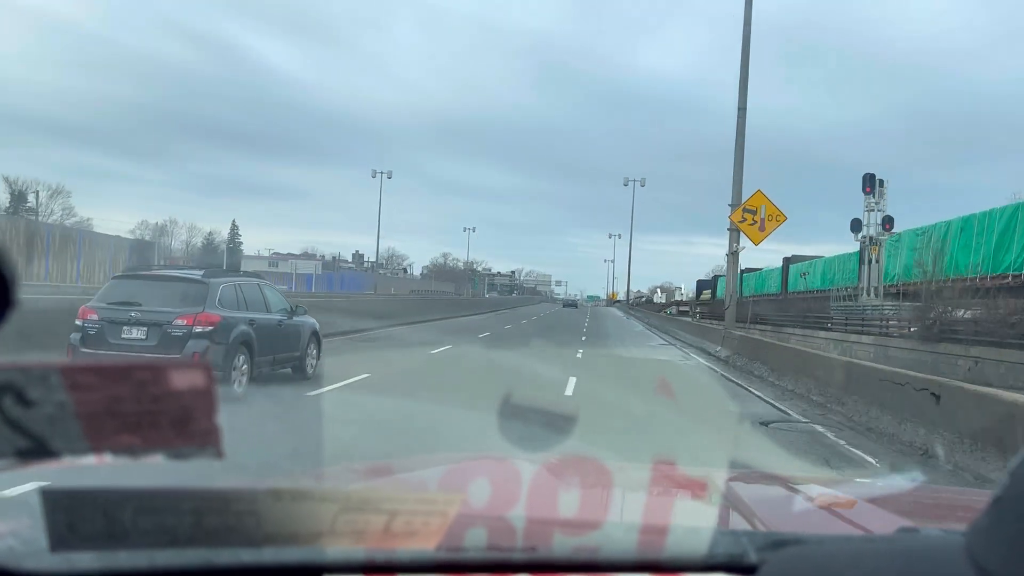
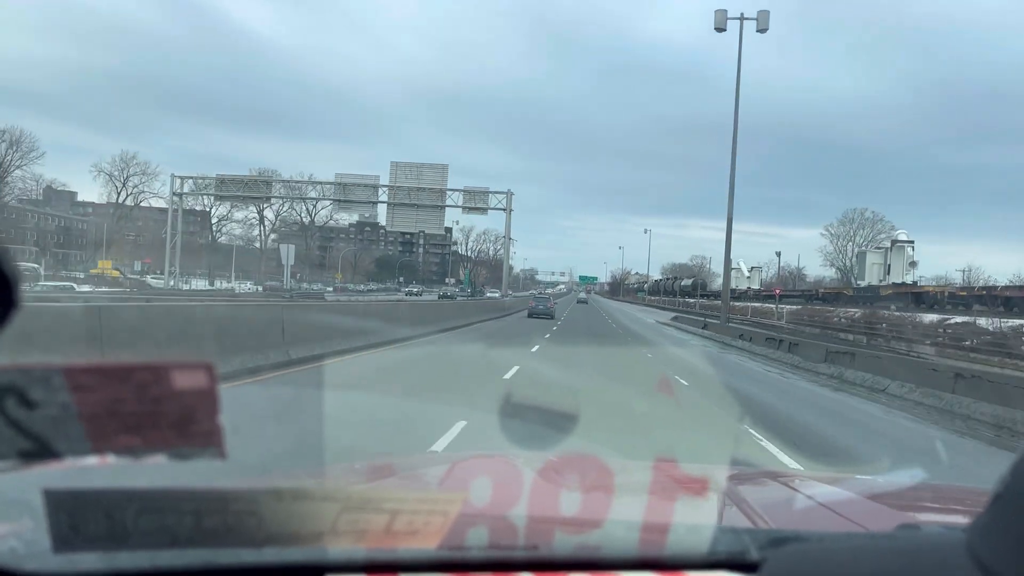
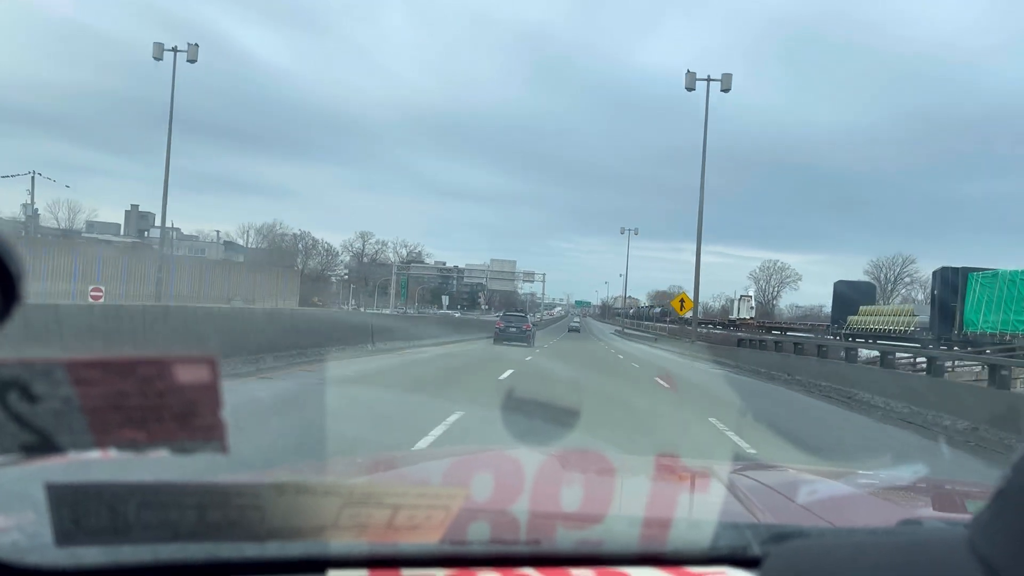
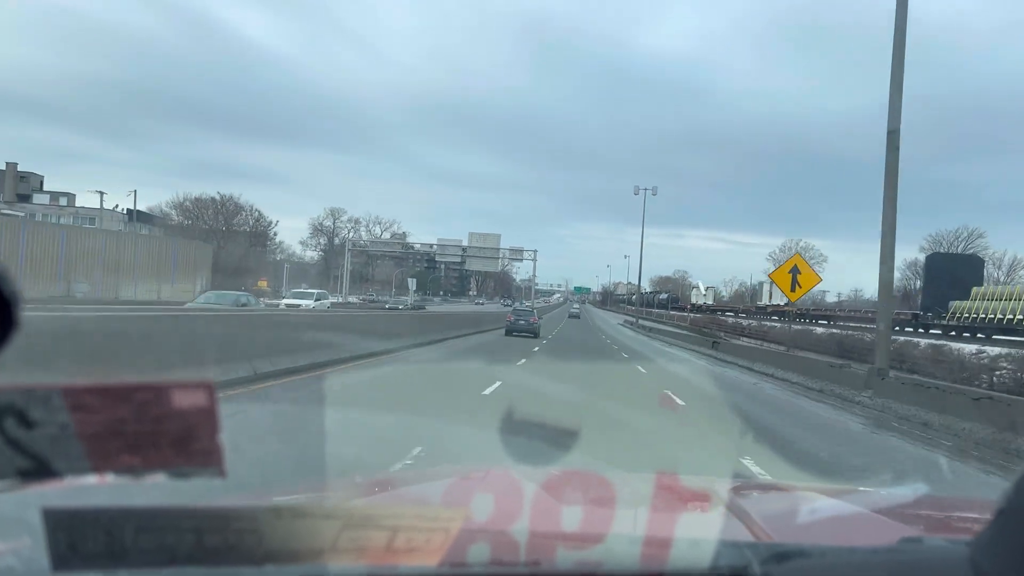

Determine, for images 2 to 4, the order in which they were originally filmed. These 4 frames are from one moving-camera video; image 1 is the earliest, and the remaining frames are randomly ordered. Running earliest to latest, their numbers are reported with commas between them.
3, 4, 2
